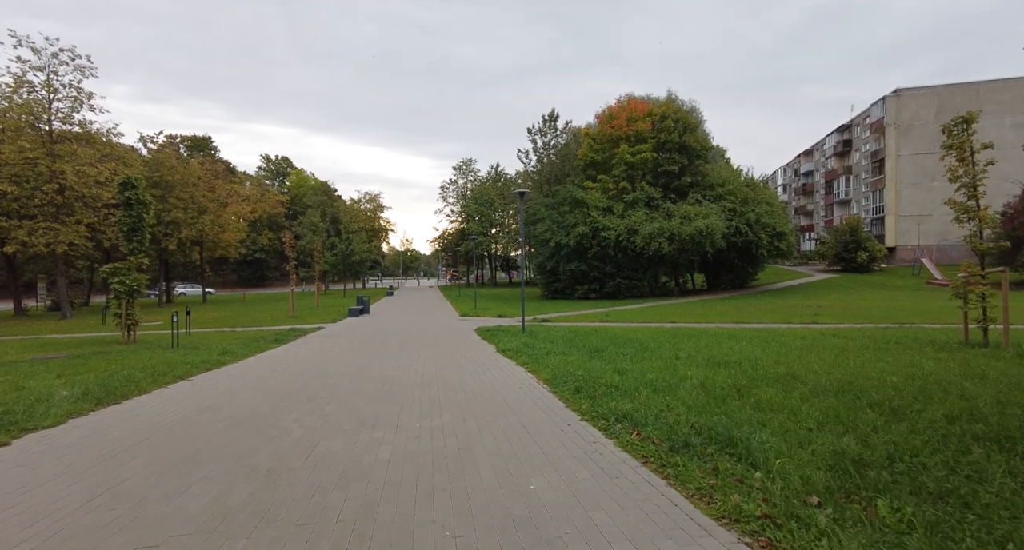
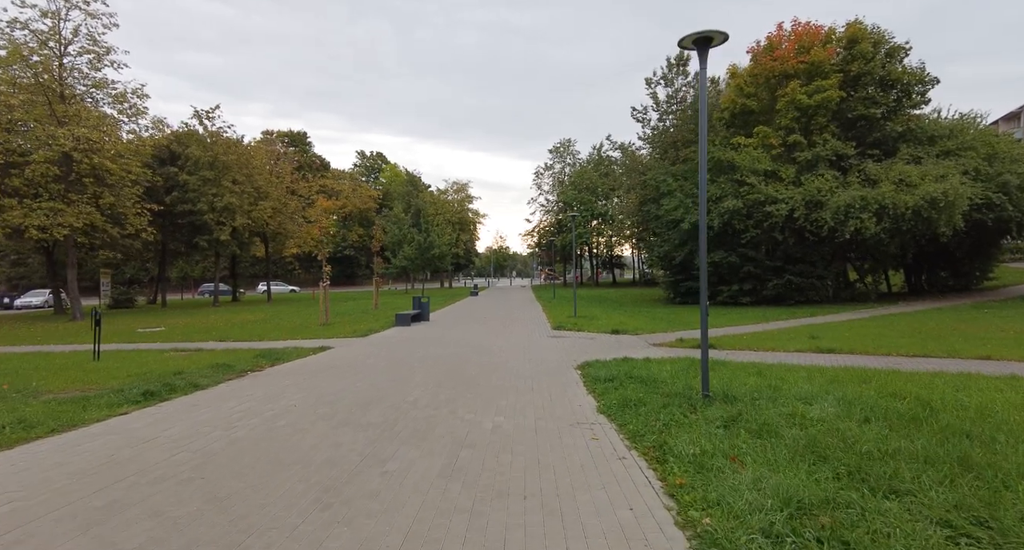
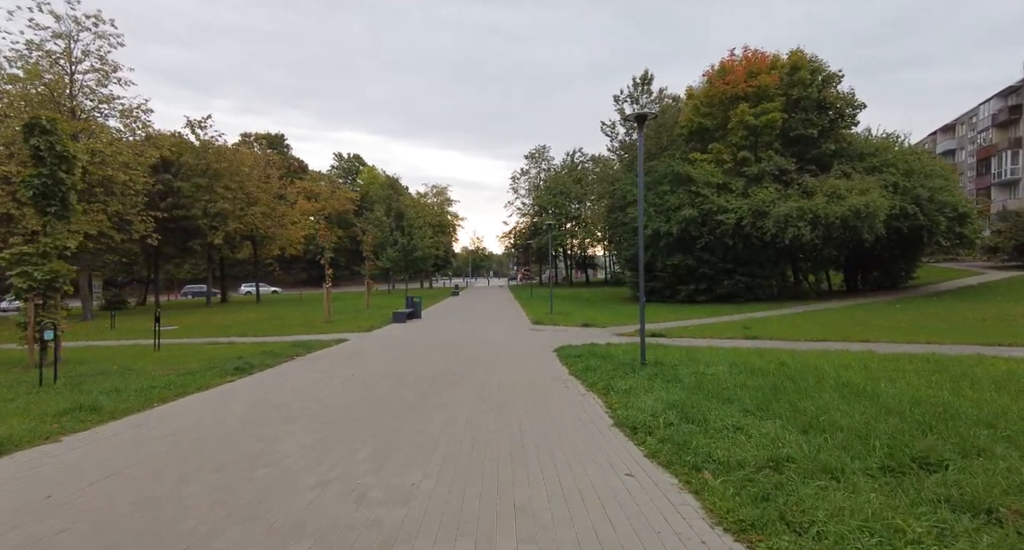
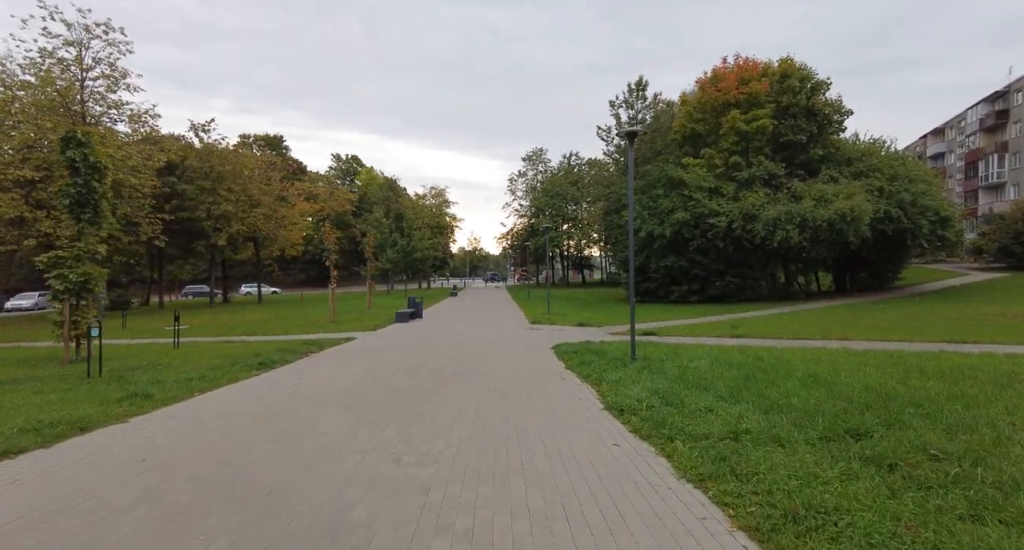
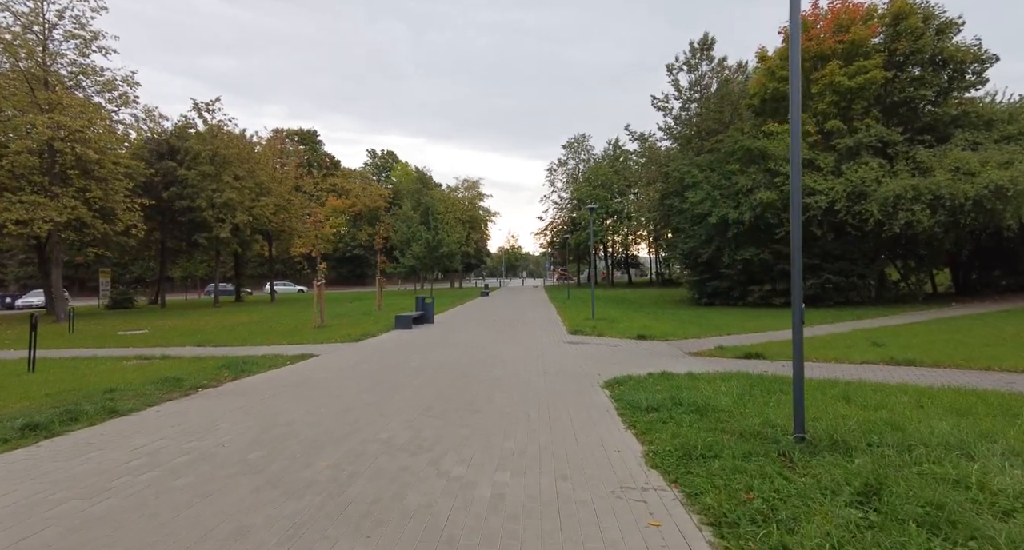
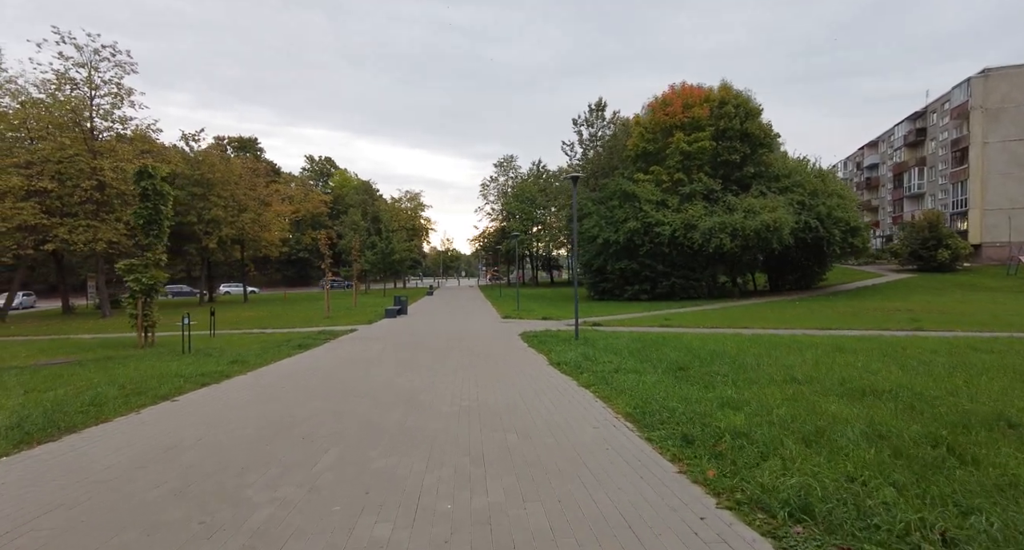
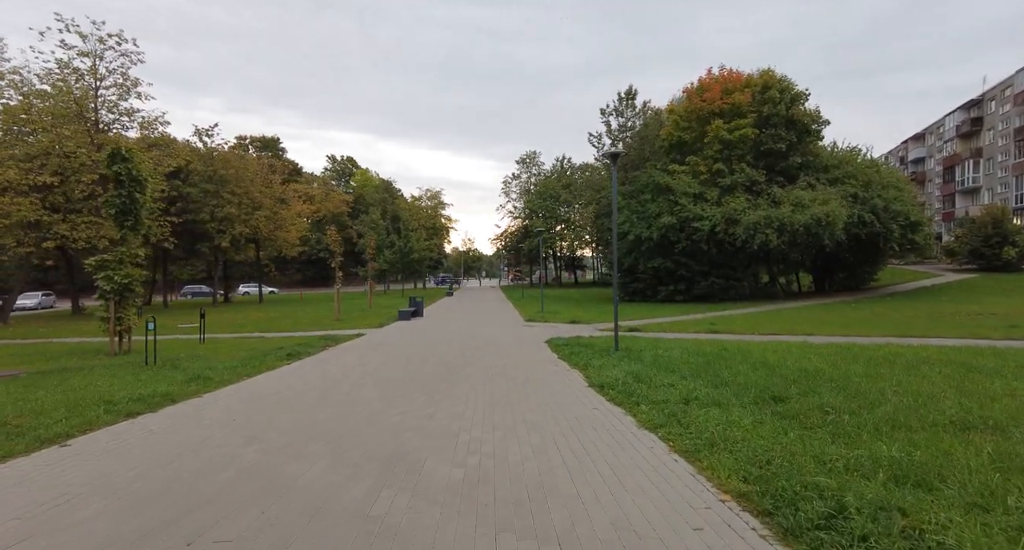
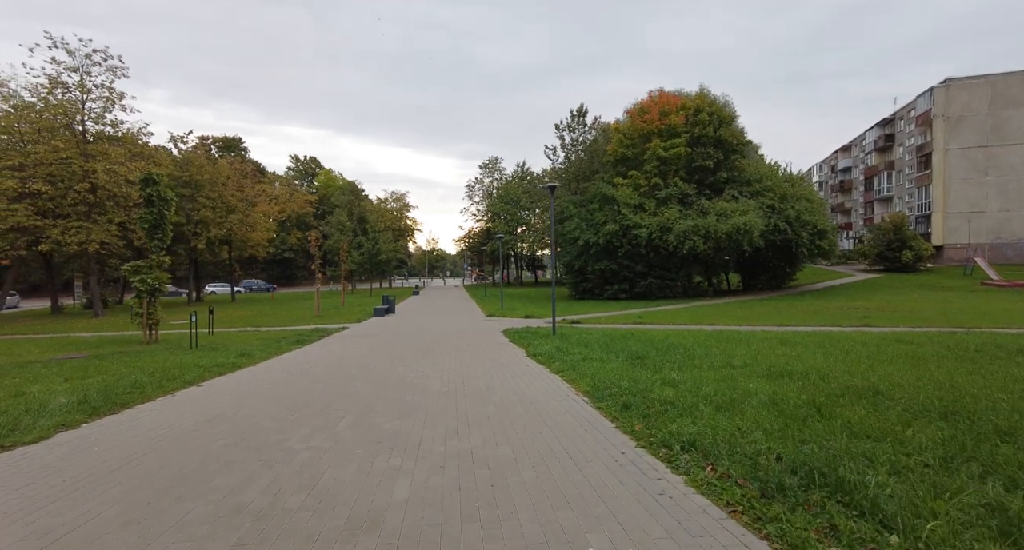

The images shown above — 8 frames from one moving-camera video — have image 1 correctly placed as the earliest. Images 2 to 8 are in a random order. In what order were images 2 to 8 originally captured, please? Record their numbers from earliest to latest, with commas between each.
8, 6, 7, 4, 3, 2, 5
